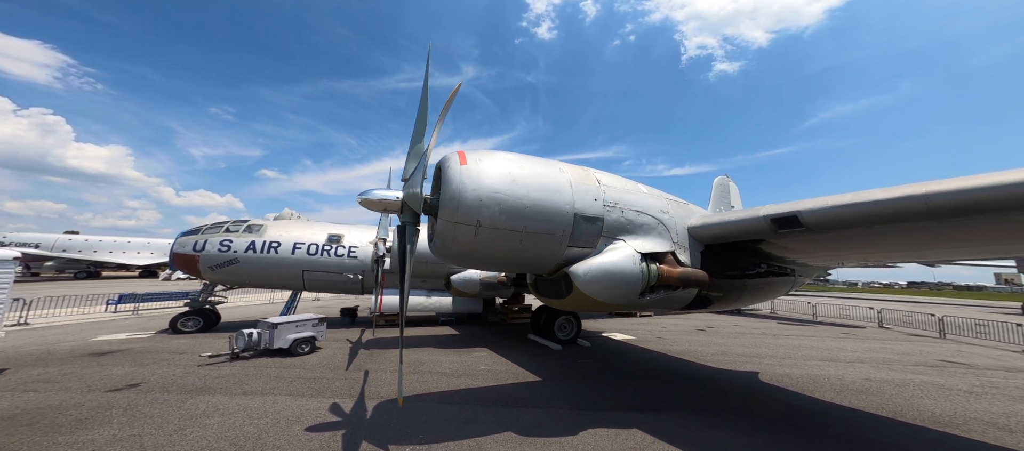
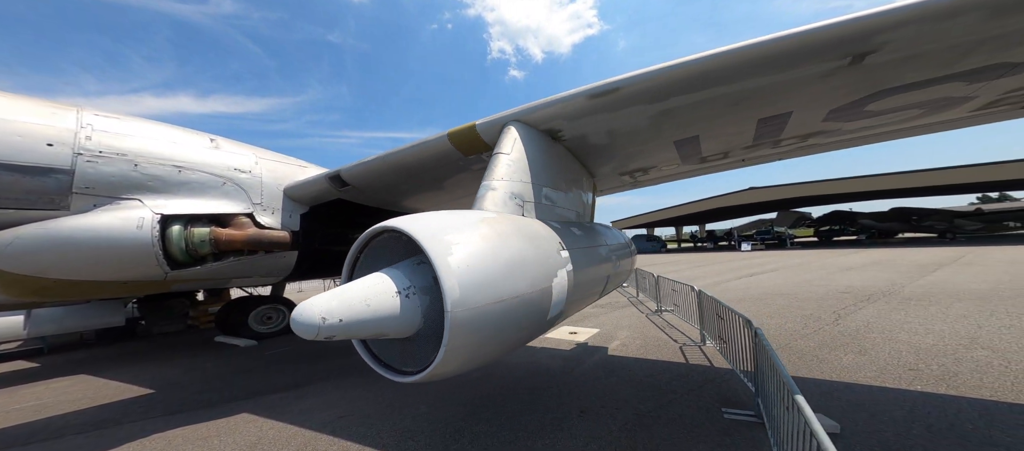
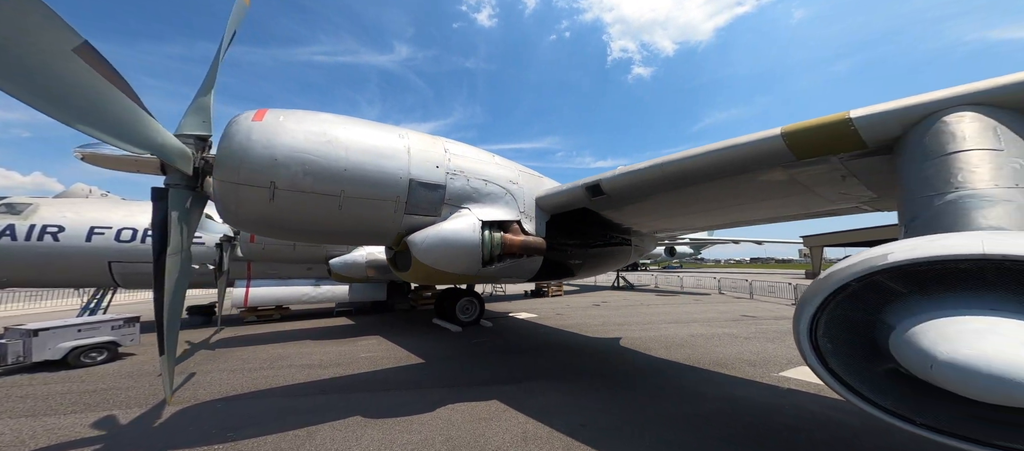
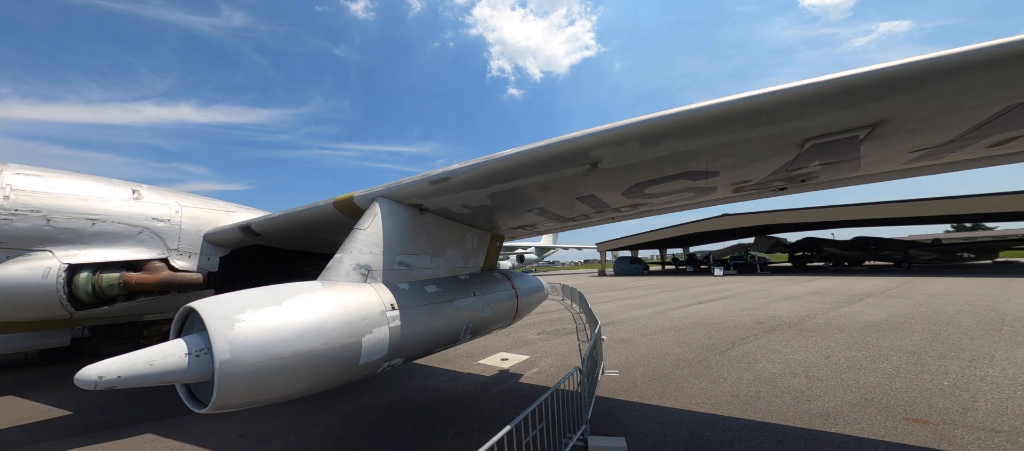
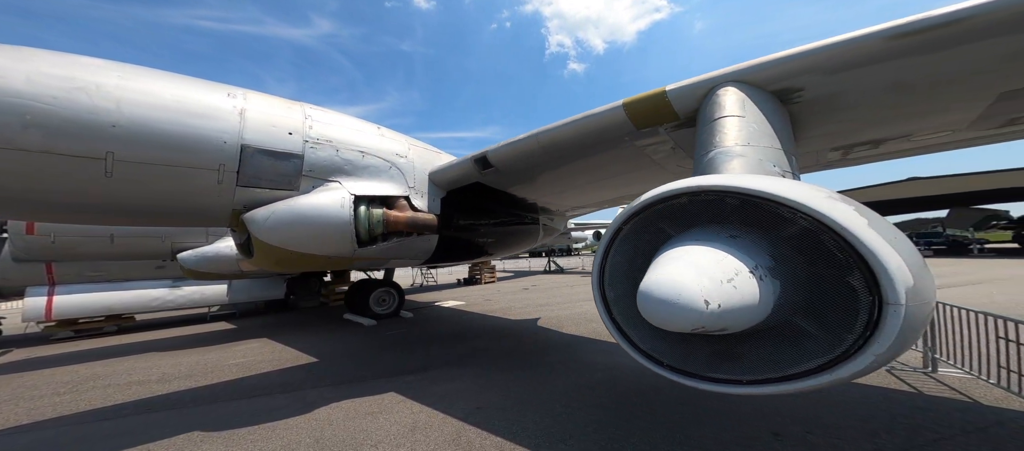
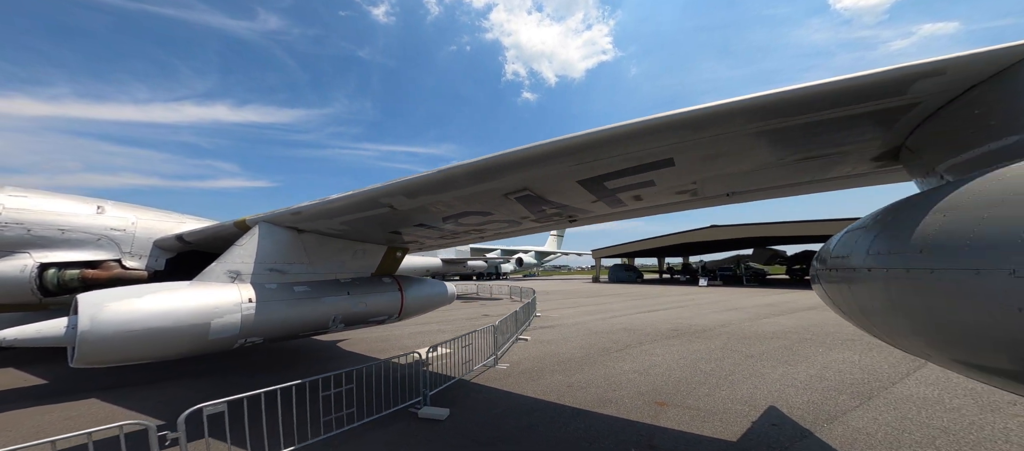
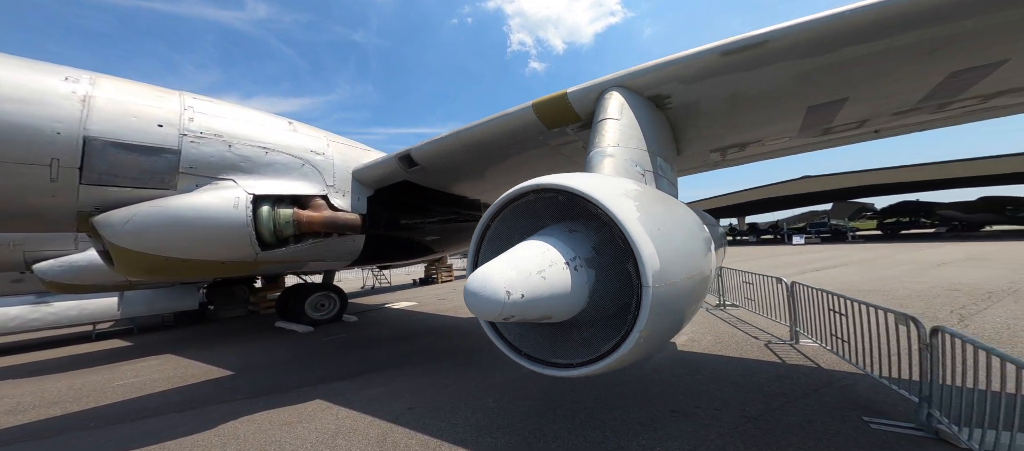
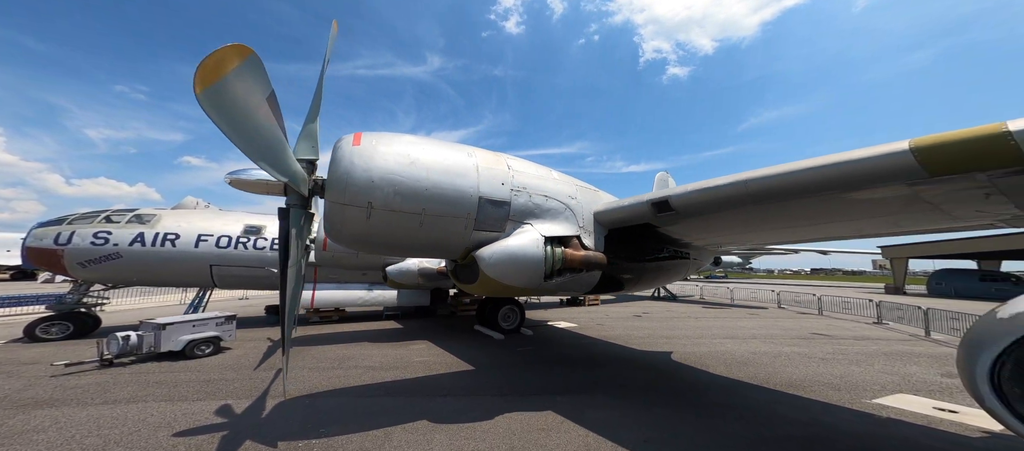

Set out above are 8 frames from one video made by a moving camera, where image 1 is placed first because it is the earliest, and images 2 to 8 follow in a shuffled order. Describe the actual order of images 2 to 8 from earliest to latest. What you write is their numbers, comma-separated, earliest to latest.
8, 3, 5, 7, 2, 4, 6
